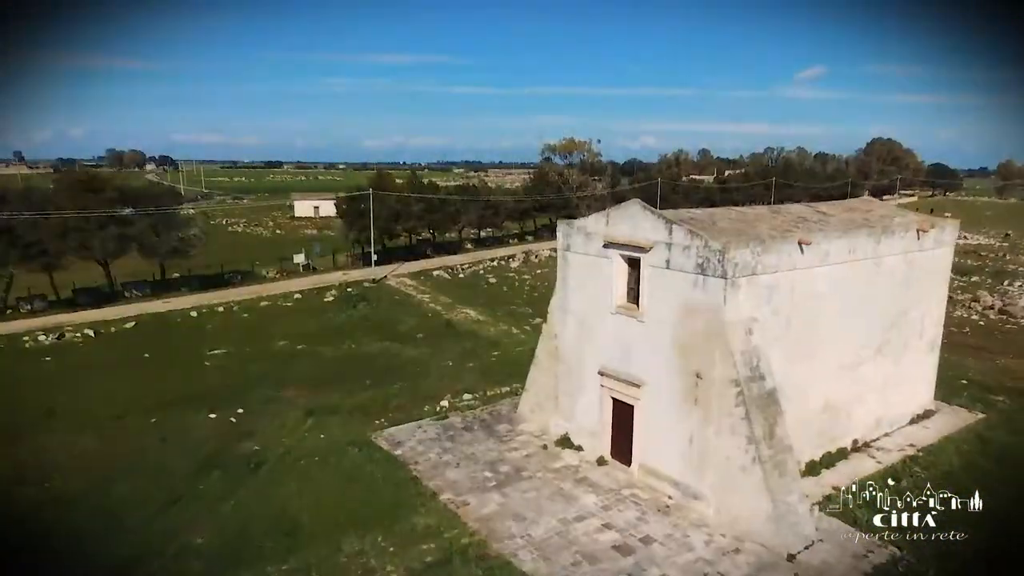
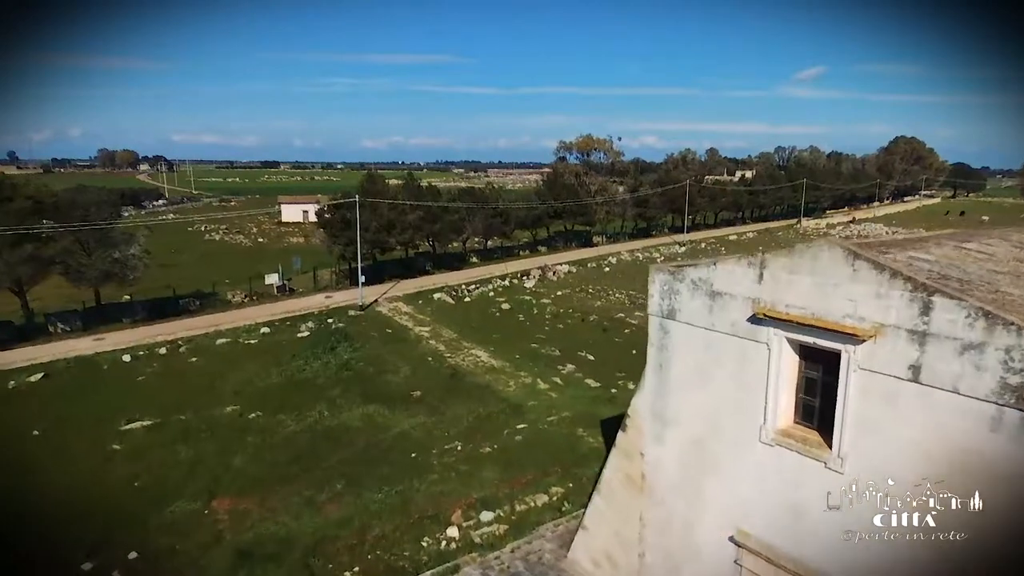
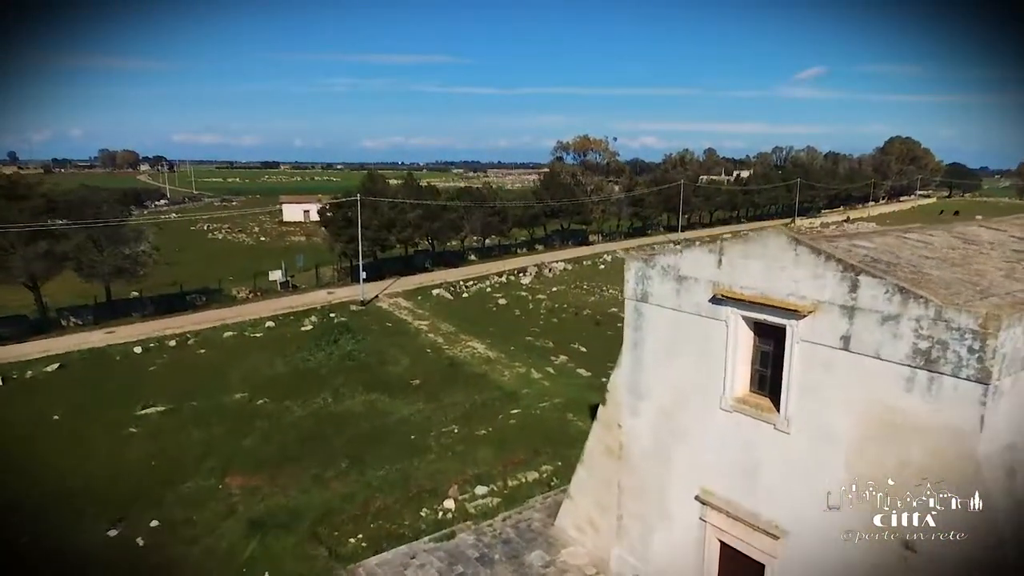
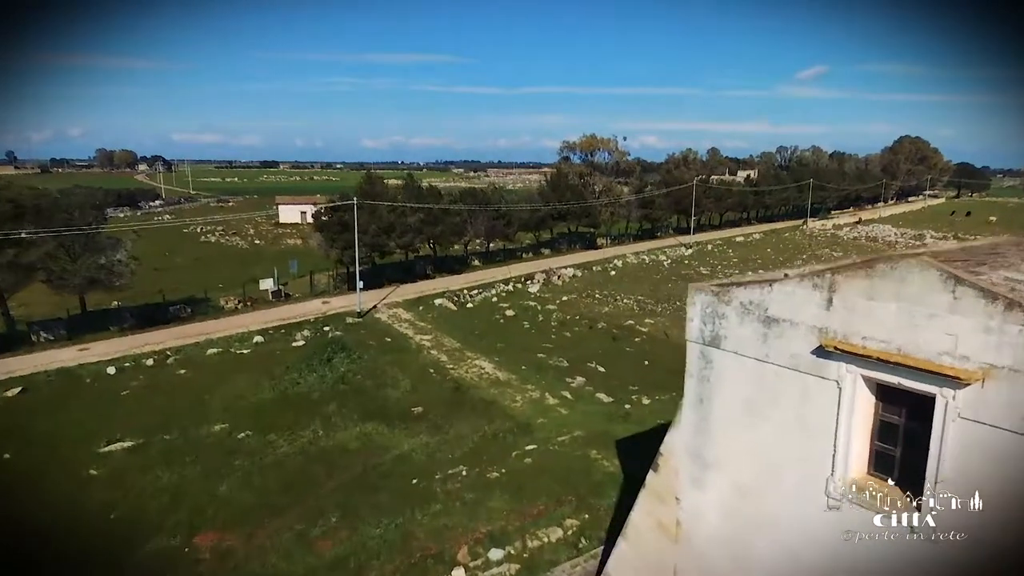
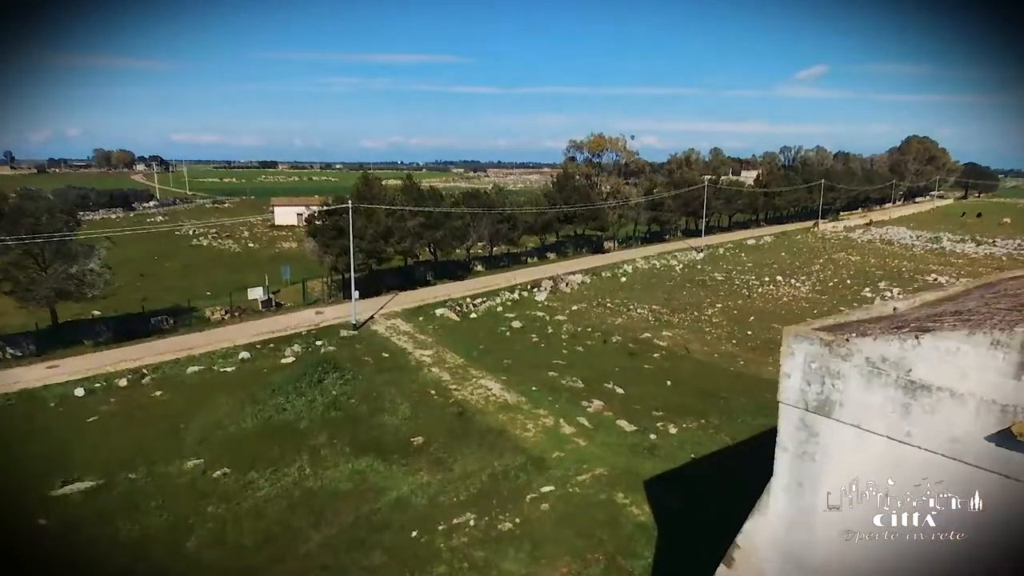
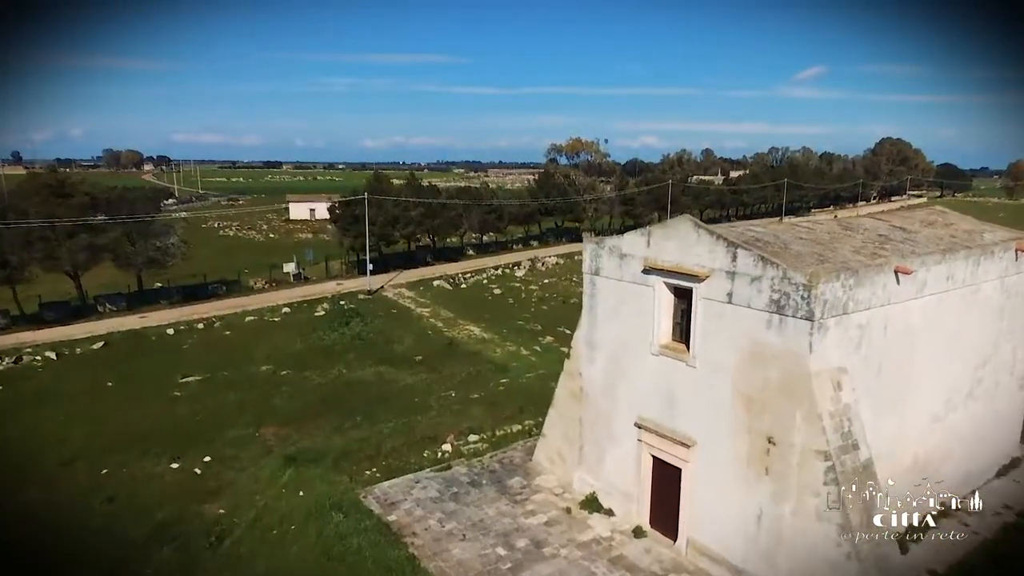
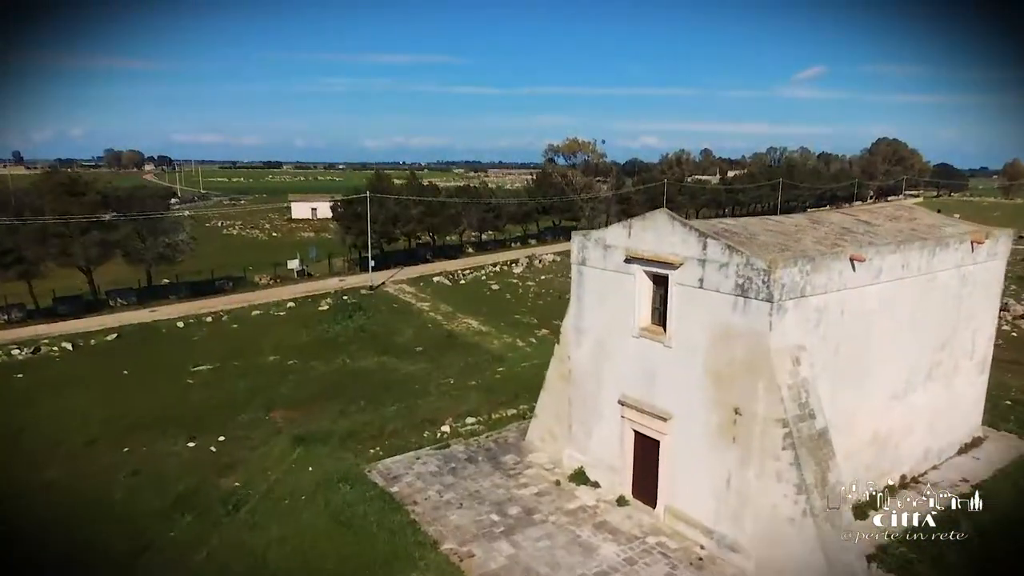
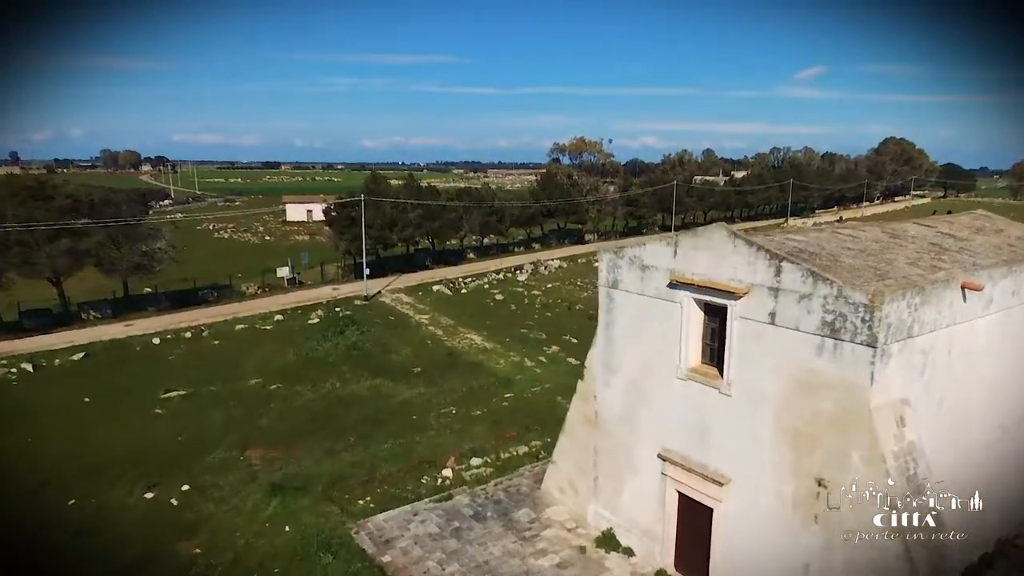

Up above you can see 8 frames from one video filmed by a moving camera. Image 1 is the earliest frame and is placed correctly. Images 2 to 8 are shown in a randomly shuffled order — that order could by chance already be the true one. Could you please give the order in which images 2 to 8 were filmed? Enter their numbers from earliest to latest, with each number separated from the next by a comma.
7, 6, 8, 3, 2, 4, 5
